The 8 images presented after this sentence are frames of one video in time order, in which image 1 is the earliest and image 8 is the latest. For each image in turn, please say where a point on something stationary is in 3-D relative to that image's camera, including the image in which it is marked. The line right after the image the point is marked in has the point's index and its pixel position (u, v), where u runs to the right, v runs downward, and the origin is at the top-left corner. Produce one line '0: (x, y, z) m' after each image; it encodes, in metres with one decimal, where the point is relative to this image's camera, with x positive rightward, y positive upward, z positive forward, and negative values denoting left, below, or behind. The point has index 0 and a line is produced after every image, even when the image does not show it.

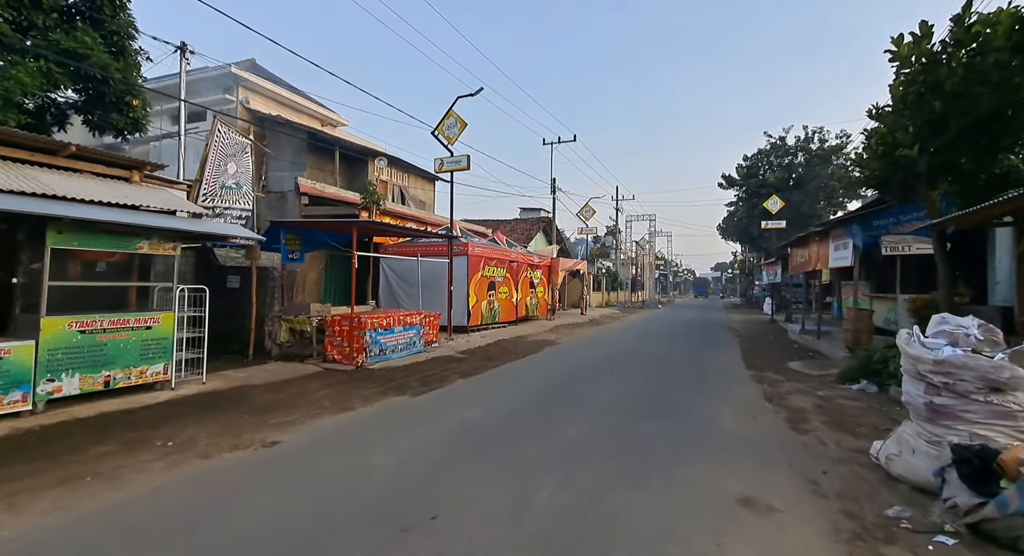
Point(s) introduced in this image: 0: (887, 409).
0: (+6.4, -2.2, +8.5) m
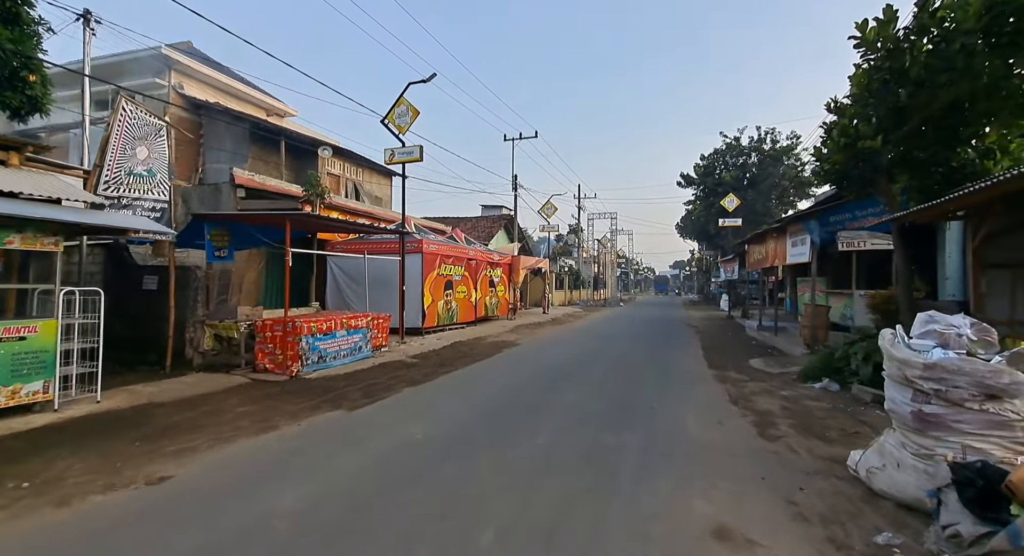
0: (+5.6, -2.2, +8.2) m
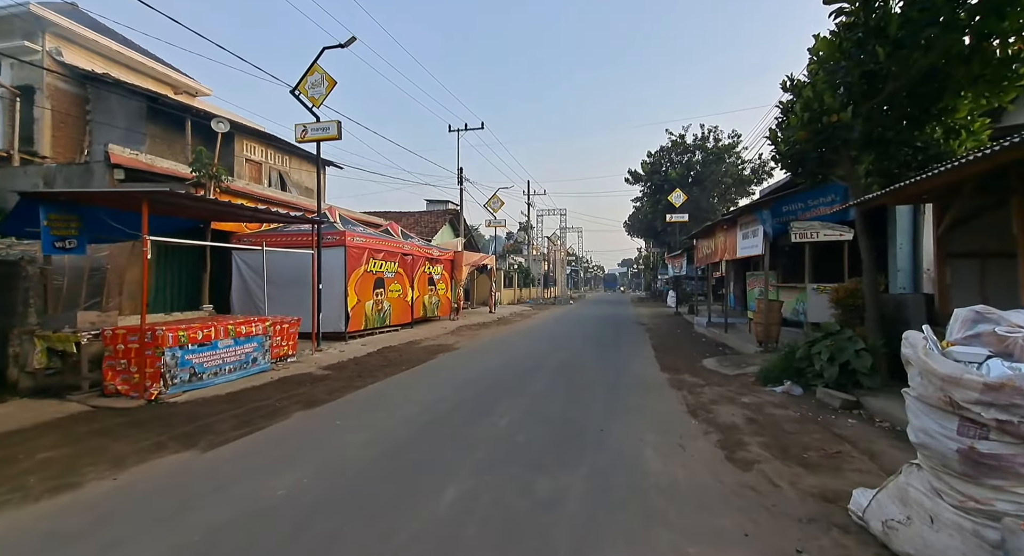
0: (+4.5, -2.0, +7.1) m
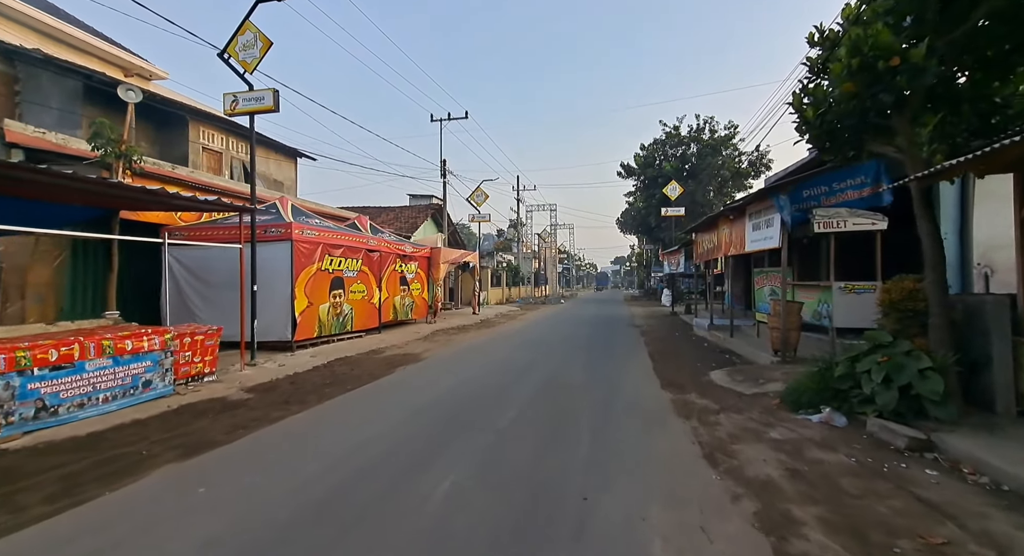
0: (+4.0, -2.0, +5.2) m
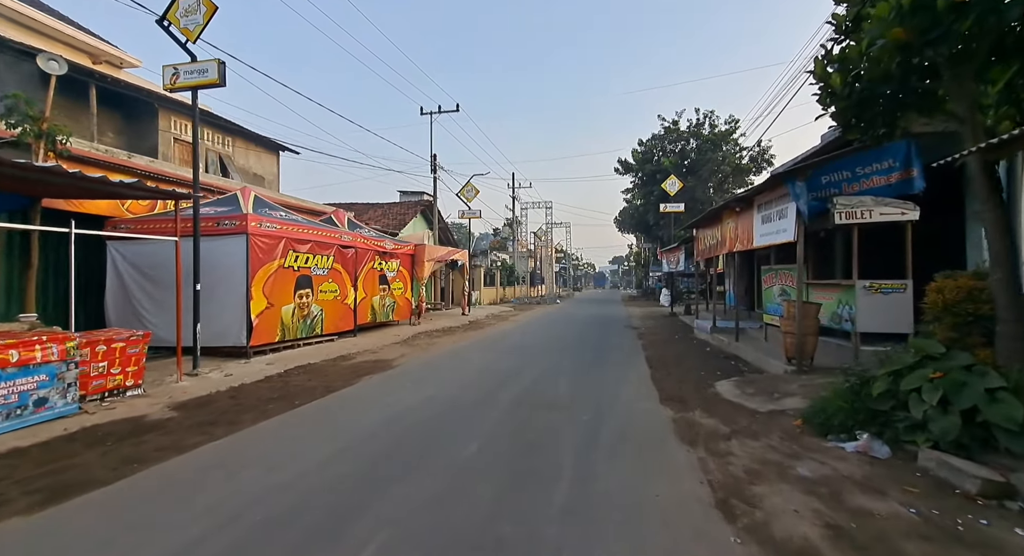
0: (+3.6, -1.9, +3.9) m
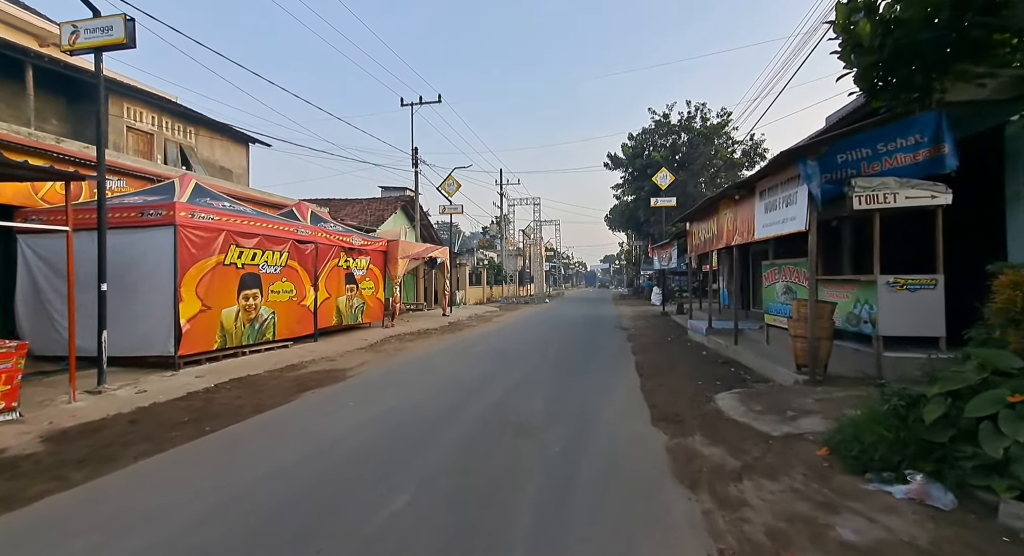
0: (+3.1, -1.9, +2.6) m
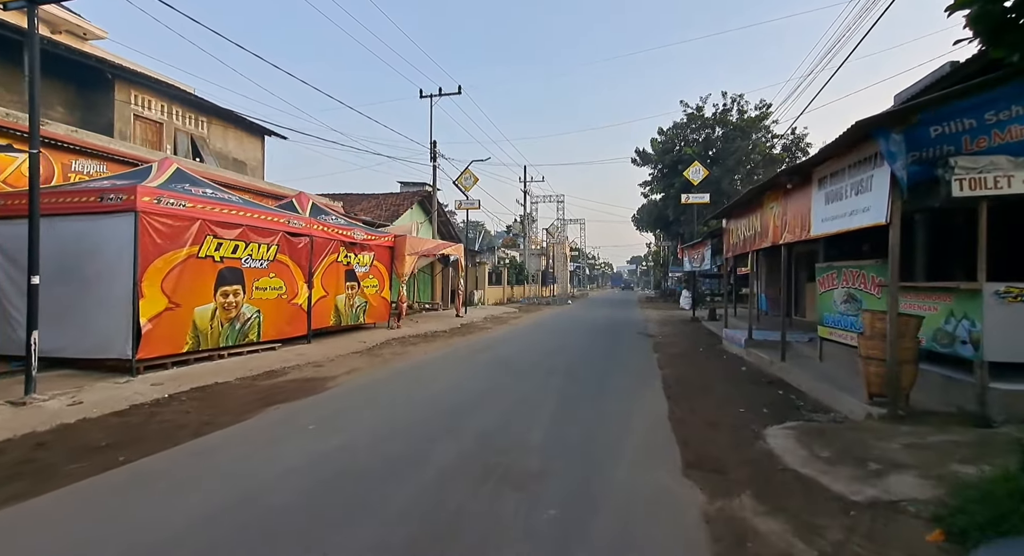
0: (+2.8, -1.9, +1.0) m
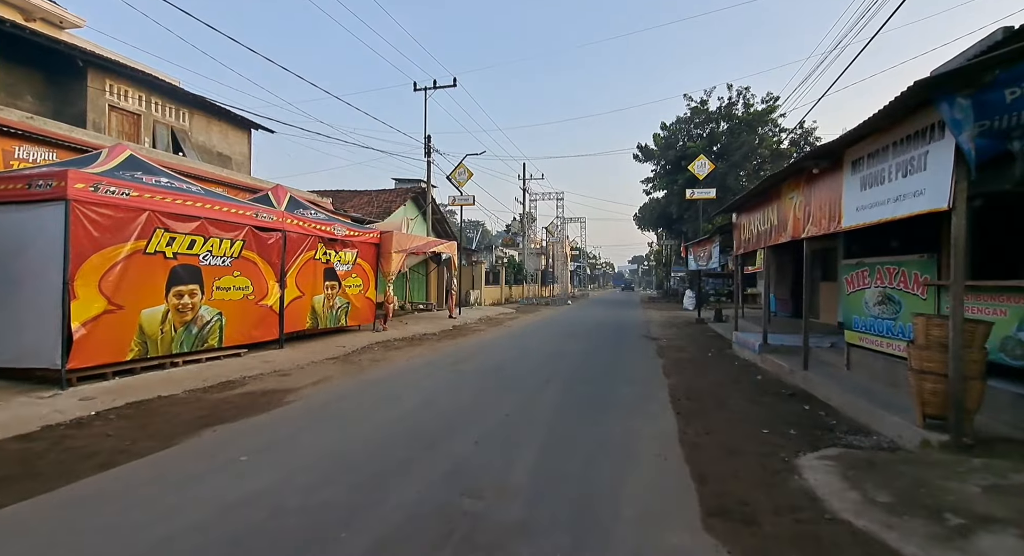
0: (+2.6, -1.9, -0.1) m
